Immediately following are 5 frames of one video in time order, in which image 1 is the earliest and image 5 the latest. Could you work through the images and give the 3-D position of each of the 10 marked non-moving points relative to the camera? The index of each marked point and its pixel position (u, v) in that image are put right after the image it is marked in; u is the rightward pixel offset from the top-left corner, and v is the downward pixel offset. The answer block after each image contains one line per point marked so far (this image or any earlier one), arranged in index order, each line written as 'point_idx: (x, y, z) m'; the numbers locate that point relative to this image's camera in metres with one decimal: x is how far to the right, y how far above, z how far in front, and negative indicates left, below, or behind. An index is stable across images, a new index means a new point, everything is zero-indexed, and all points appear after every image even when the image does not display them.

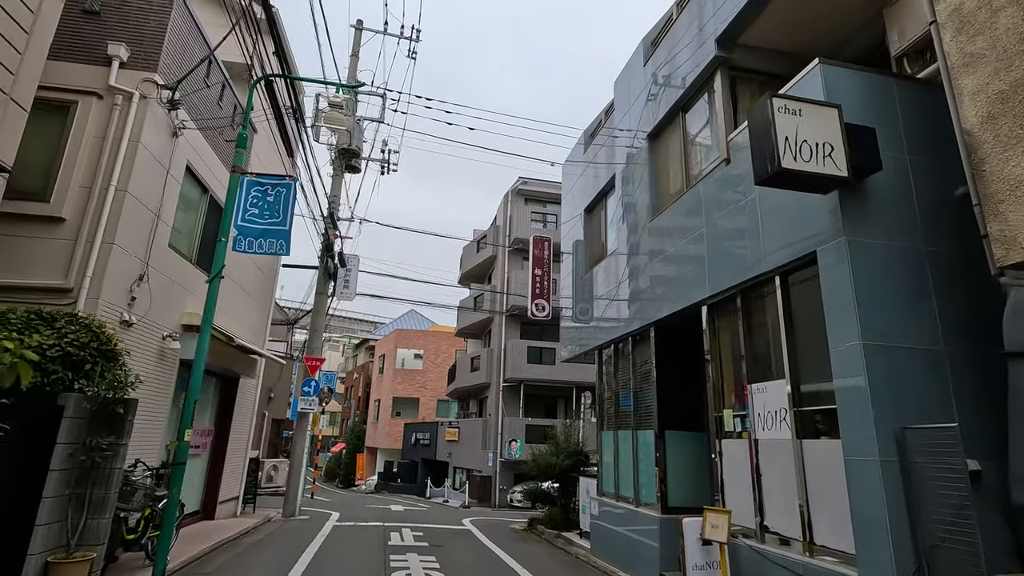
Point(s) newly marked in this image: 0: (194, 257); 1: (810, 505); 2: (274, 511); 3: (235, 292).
0: (-4.9, +0.5, +8.2) m
1: (+2.5, -1.9, +4.5) m
2: (-5.4, -5.1, +12.1) m
3: (-5.5, -0.1, +10.7) m
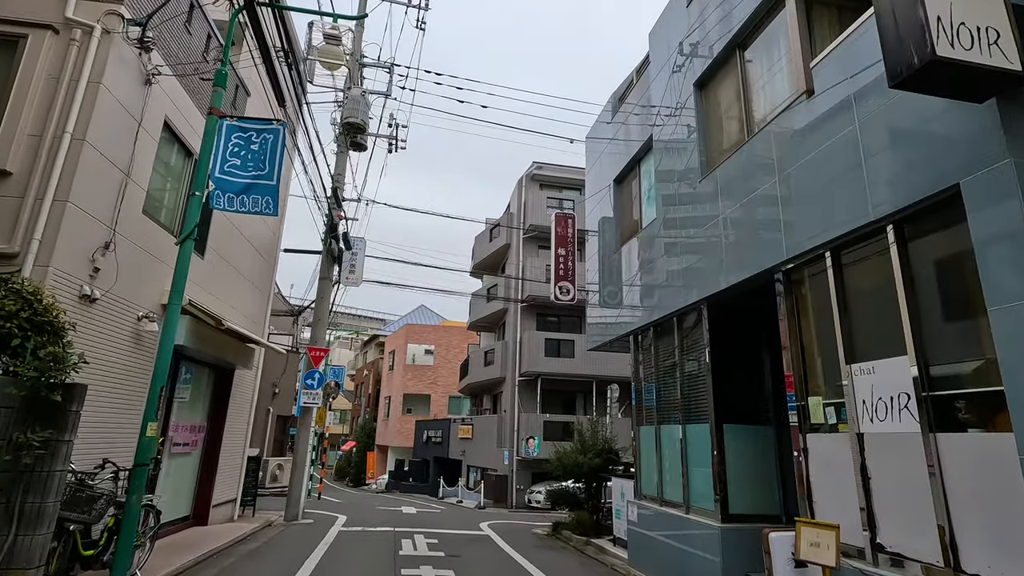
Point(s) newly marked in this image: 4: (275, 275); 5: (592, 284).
0: (-4.5, +0.8, +7.2) m
1: (+2.8, -1.5, +3.4) m
2: (-4.9, -4.7, +11.1) m
3: (-5.1, +0.2, +9.7) m
4: (-5.4, +0.3, +12.0) m
5: (+1.7, +0.1, +11.4) m
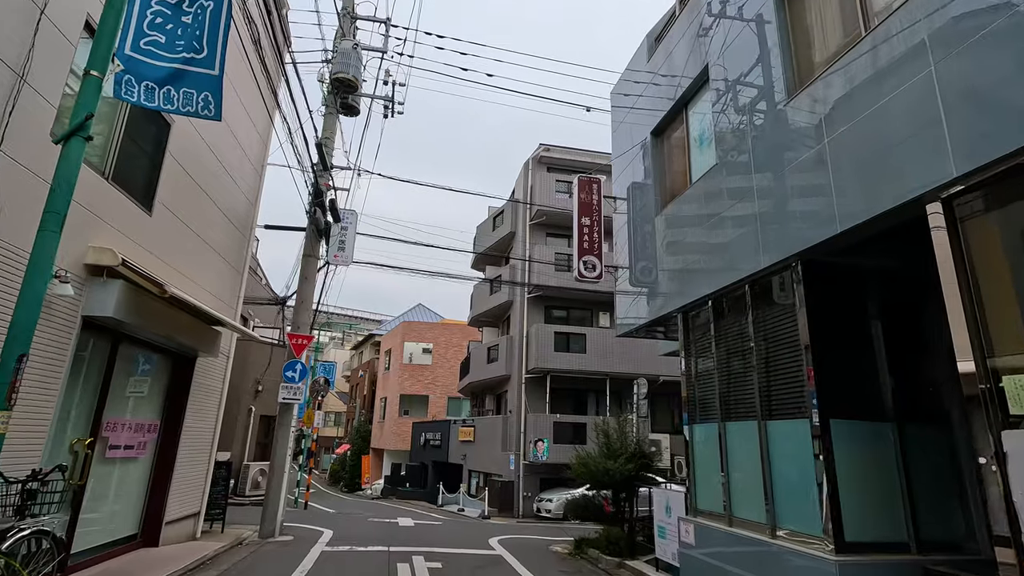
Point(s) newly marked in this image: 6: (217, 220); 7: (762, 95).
0: (-4.2, +1.2, +5.6) m
1: (+3.1, -1.0, +1.9) m
2: (-4.7, -4.3, +9.5) m
3: (-4.8, +0.6, +8.1) m
4: (-5.1, +0.7, +10.4) m
5: (+2.0, +0.5, +9.8) m
6: (-5.0, +1.2, +9.0) m
7: (+2.7, +2.1, +5.7) m
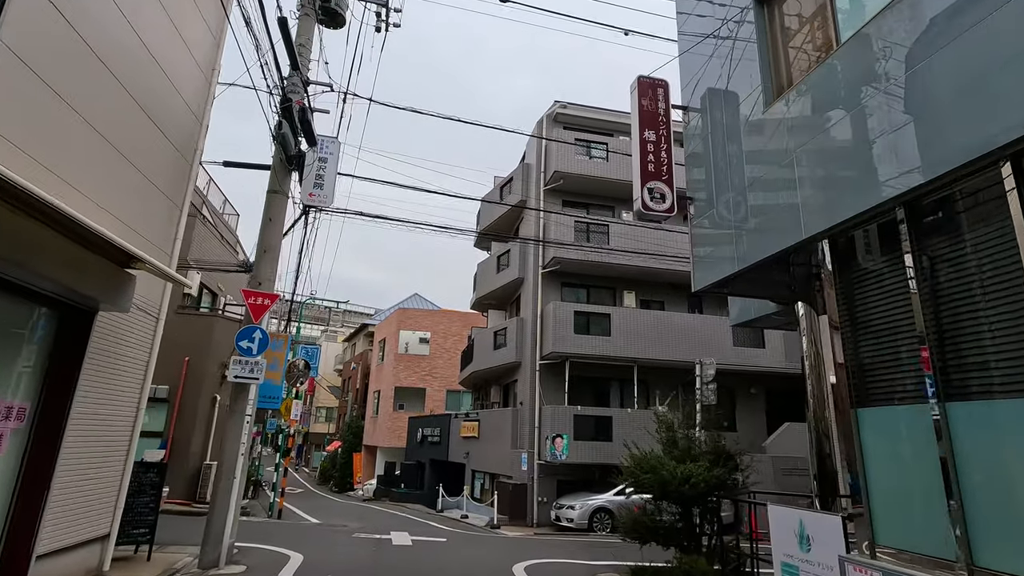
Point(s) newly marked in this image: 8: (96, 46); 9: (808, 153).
0: (-3.7, +2.0, +3.1) m
1: (+3.7, -0.3, -0.6) m
2: (-4.2, -3.5, +7.0) m
3: (-4.3, +1.4, +5.6) m
4: (-4.6, +1.5, +7.9) m
5: (+2.4, +1.3, +7.4) m
6: (-4.5, +2.0, +6.5) m
7: (+3.2, +2.9, +3.3) m
8: (-4.2, +2.5, +5.4) m
9: (+2.8, +1.3, +4.8) m
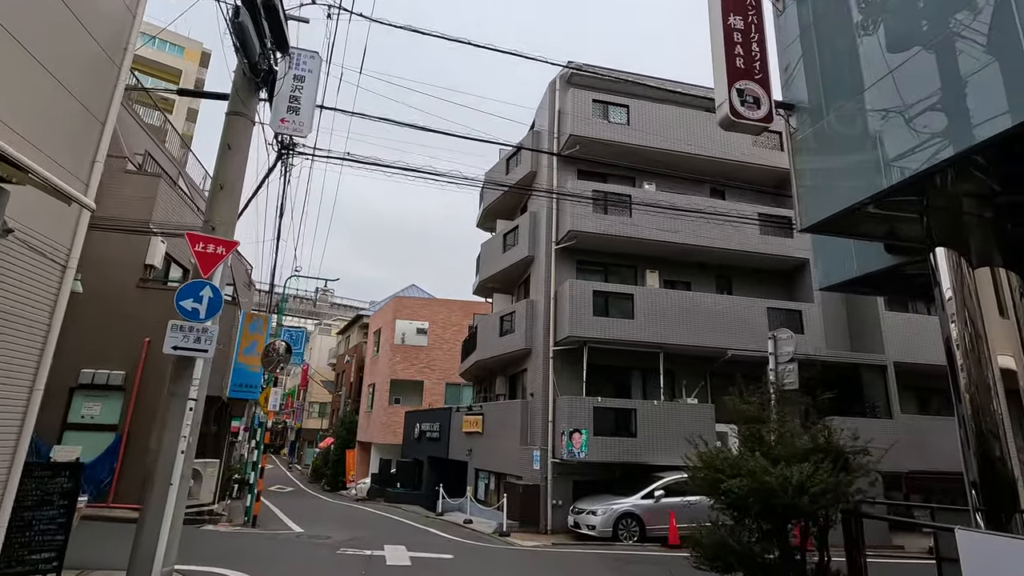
0: (-3.4, +2.6, +1.3) m
1: (+4.1, +0.2, -2.3) m
2: (-3.9, -2.9, +5.3) m
3: (-4.0, +2.0, +3.8) m
4: (-4.3, +2.1, +6.1) m
5: (+2.8, +1.8, +5.6) m
6: (-4.2, +2.5, +4.7) m
7: (+3.6, +3.4, +1.6) m
8: (-3.8, +3.0, +3.6) m
9: (+3.2, +1.8, +3.1) m
